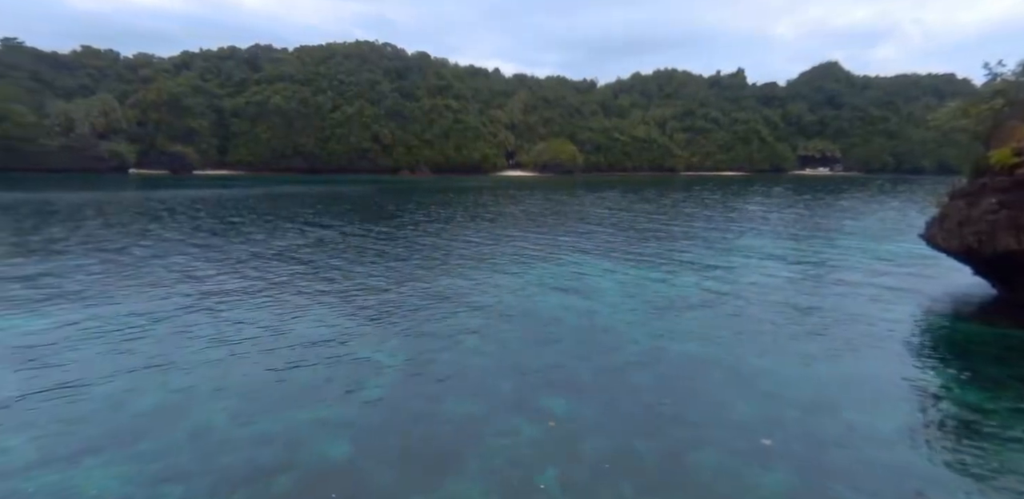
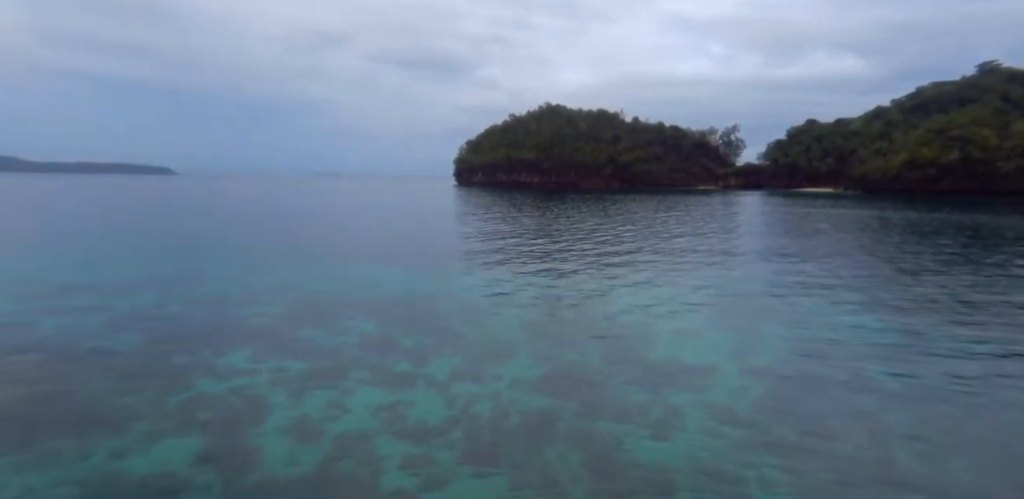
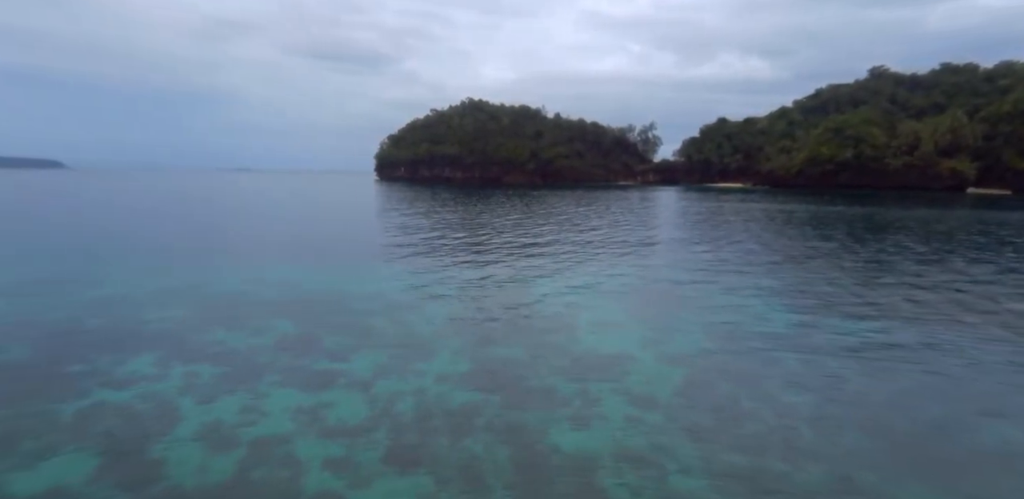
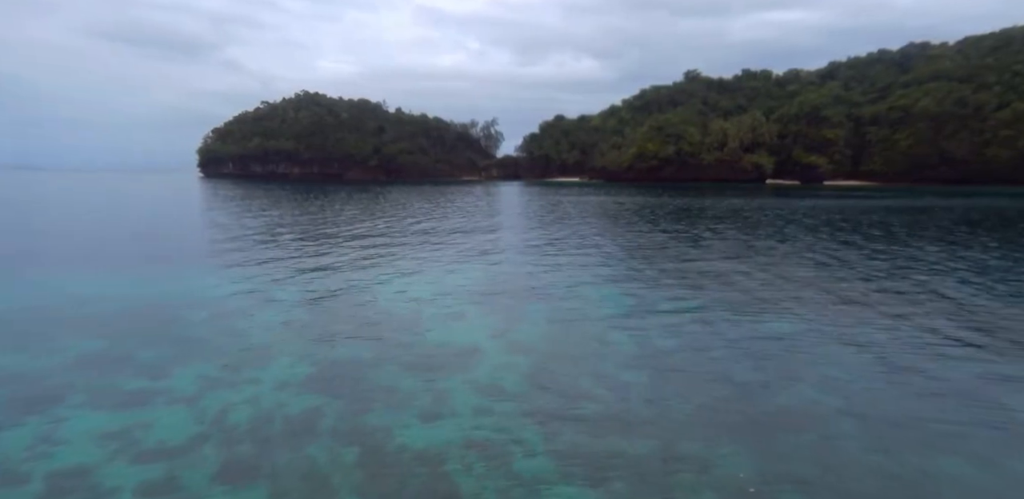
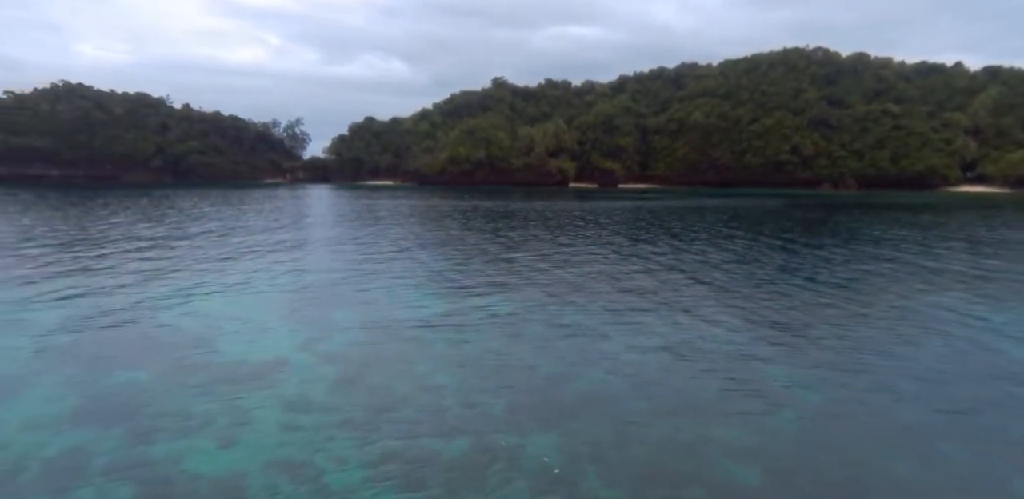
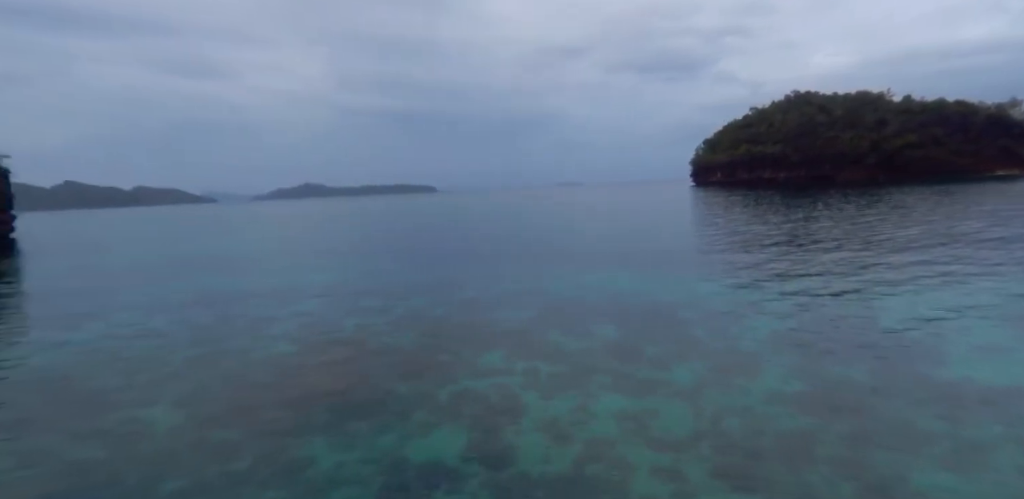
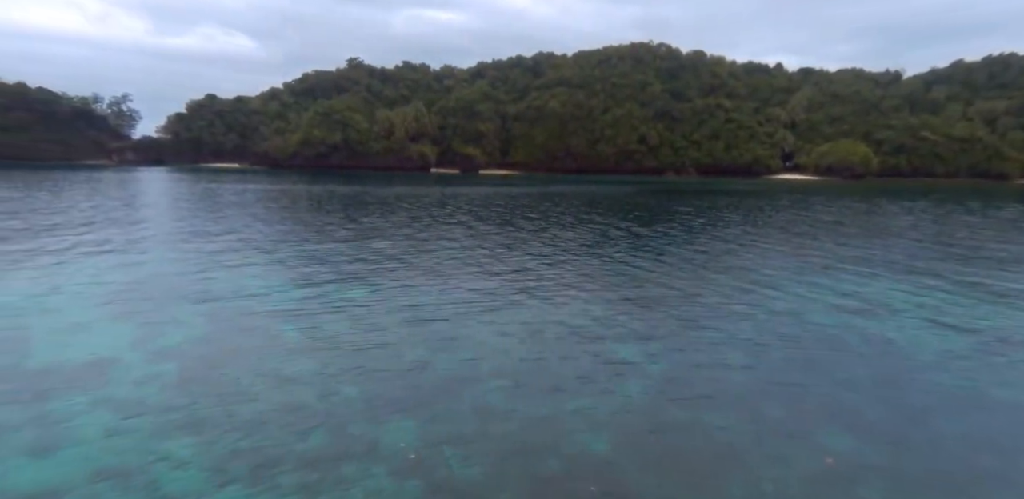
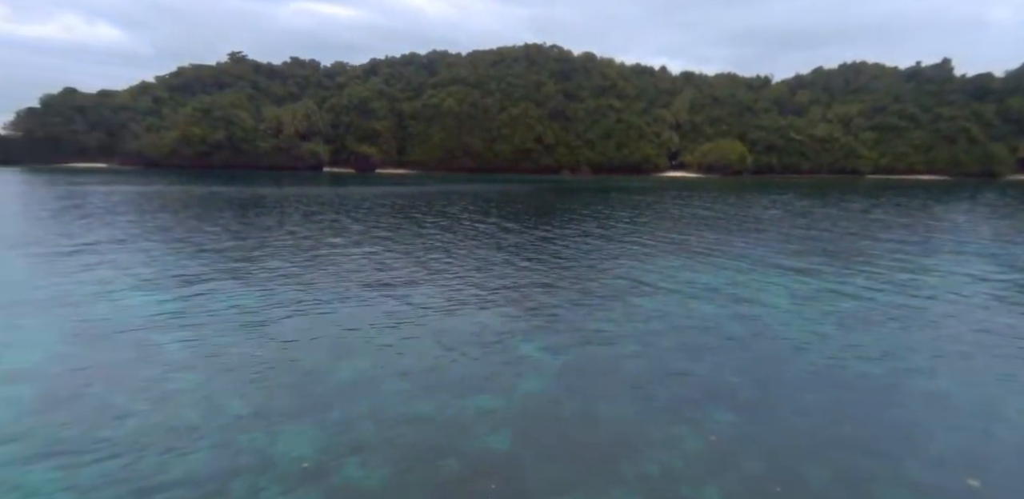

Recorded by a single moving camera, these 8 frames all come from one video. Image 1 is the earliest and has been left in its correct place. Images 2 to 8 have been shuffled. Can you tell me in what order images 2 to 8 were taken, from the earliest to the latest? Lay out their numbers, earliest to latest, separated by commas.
8, 7, 5, 4, 3, 2, 6
